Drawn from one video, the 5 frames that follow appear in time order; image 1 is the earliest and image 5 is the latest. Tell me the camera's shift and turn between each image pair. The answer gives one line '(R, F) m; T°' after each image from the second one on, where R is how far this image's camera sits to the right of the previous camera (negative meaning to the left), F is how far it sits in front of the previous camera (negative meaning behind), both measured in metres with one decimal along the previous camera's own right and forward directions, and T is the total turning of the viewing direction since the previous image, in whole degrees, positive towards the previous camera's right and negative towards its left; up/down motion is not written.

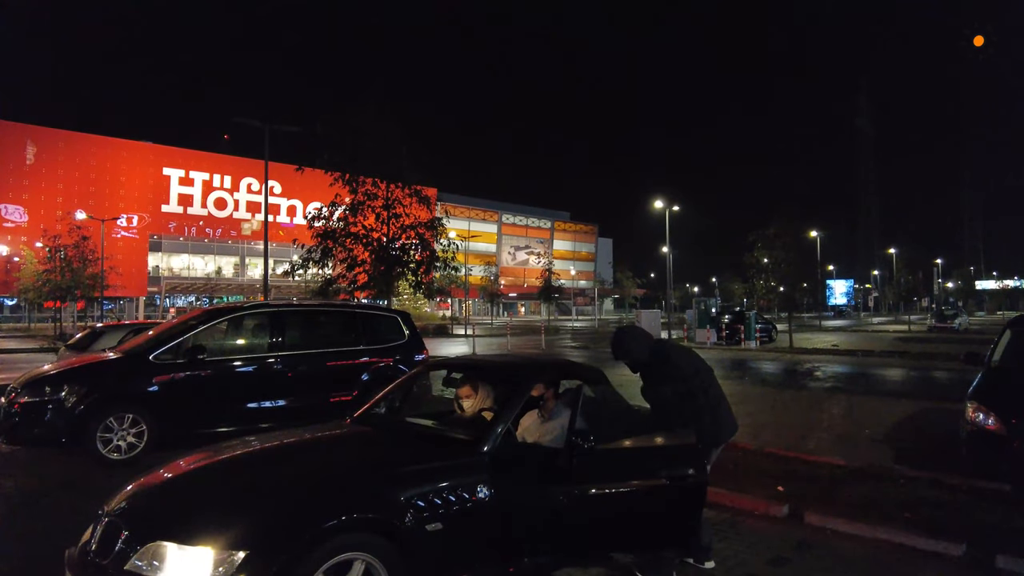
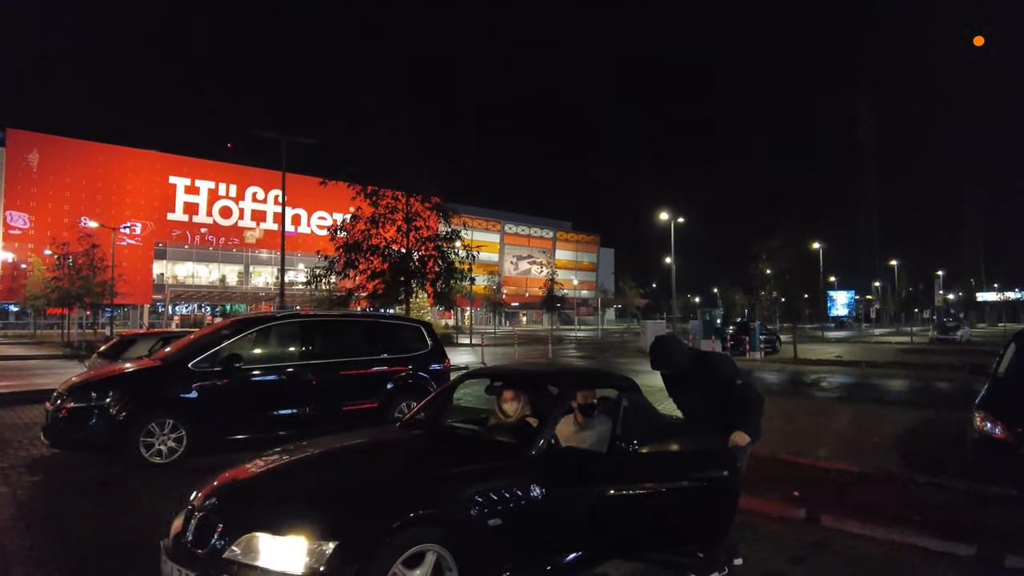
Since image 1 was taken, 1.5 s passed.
(-0.3, -0.3) m; 0°
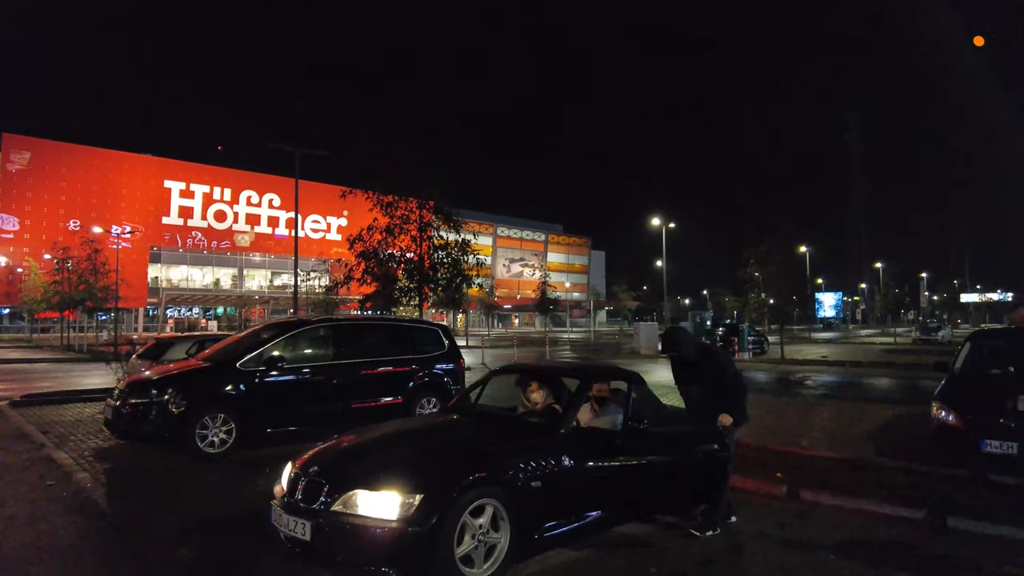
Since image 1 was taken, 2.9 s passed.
(-0.3, -0.9) m; +1°
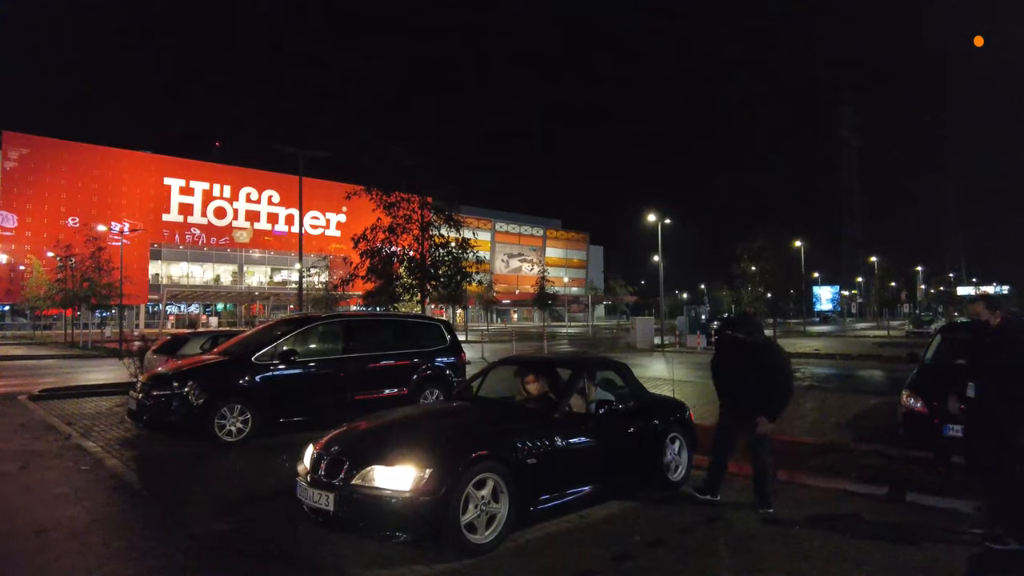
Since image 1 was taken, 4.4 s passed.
(0.0, -0.5) m; 0°
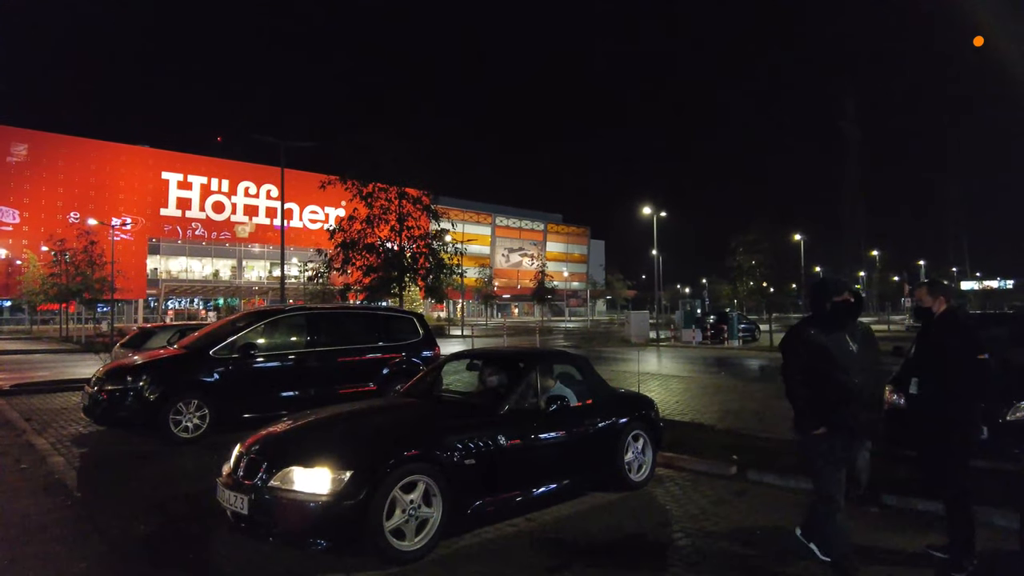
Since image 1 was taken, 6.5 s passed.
(+0.5, +0.3) m; 0°
